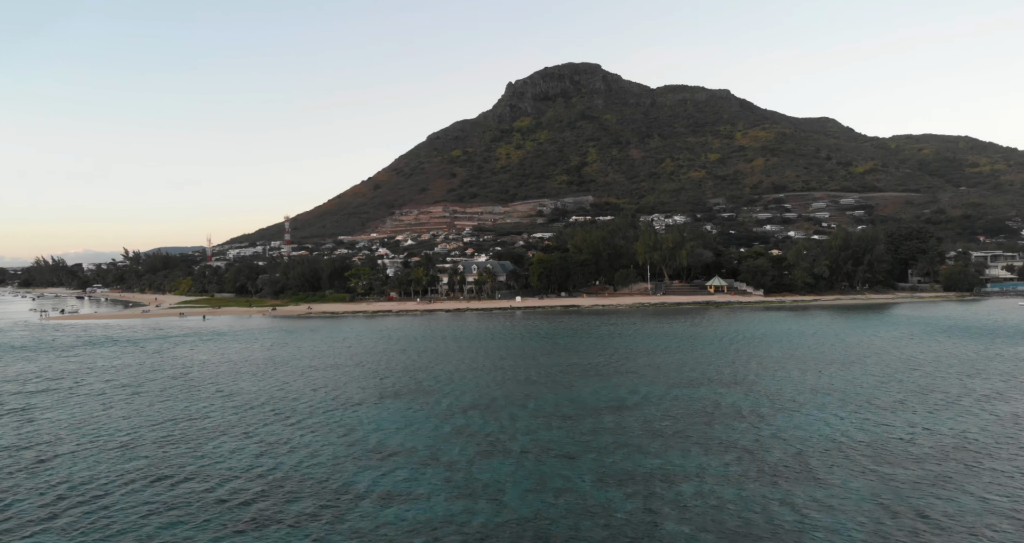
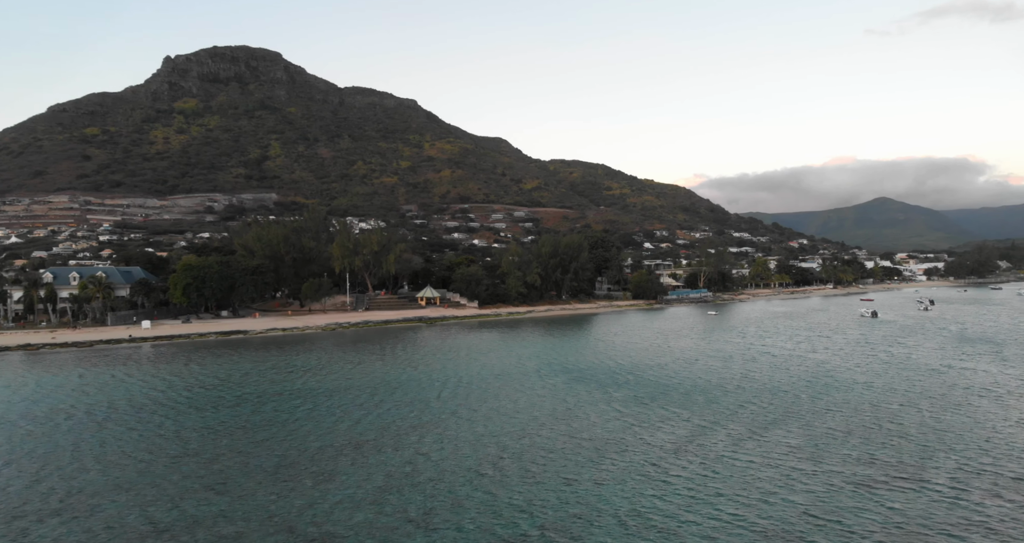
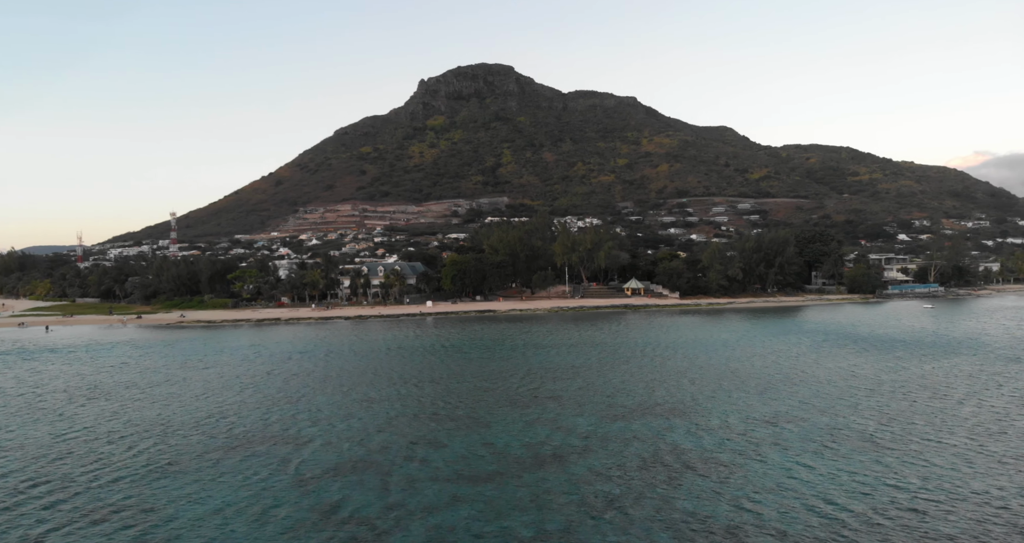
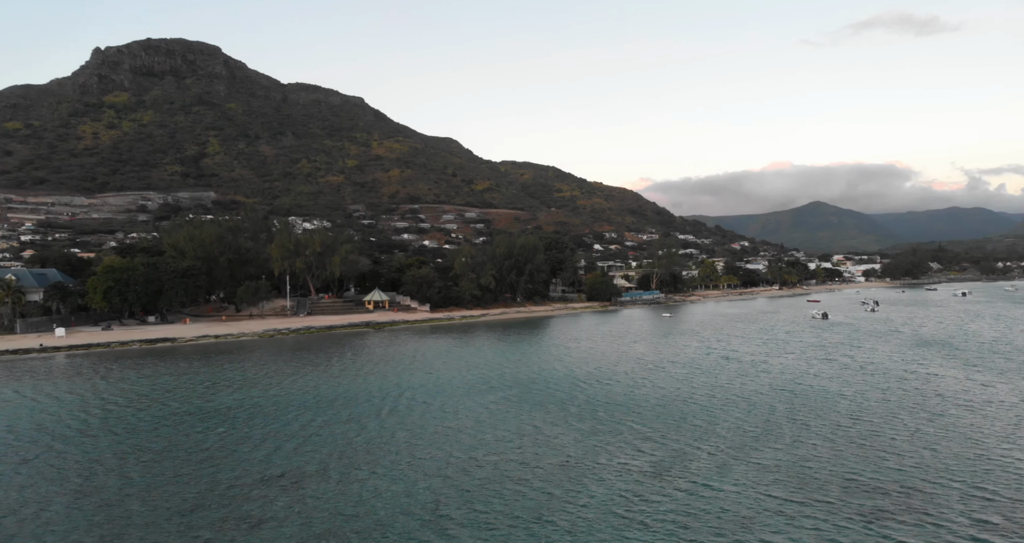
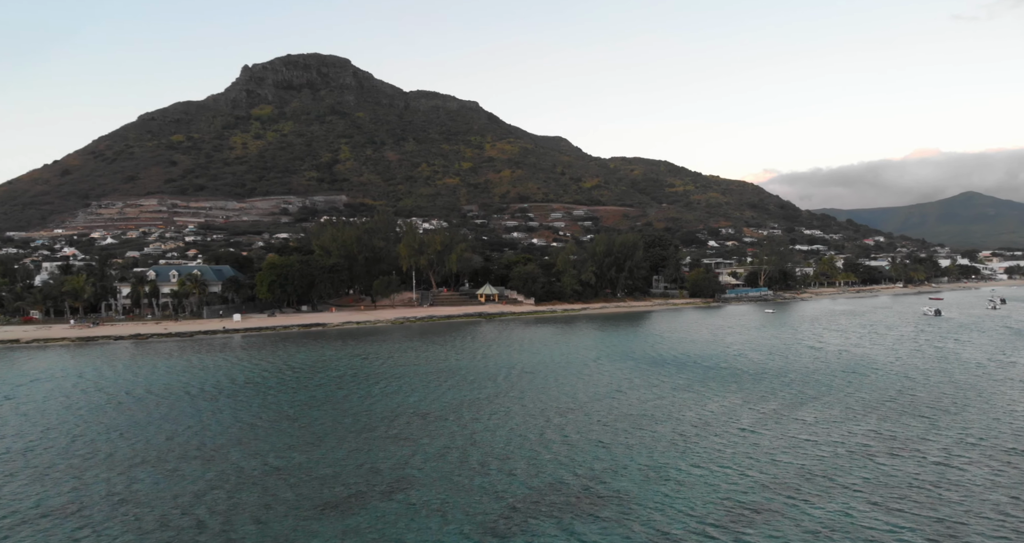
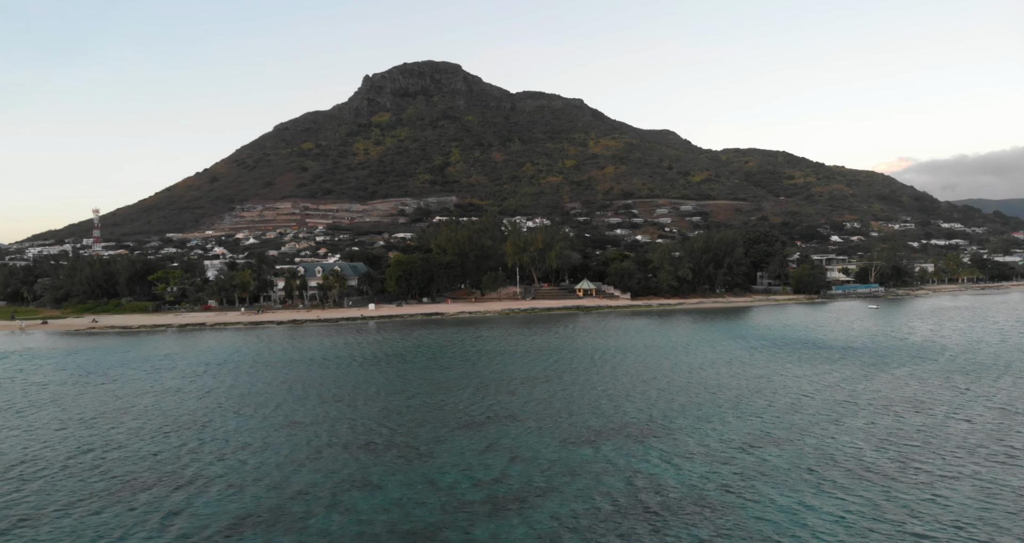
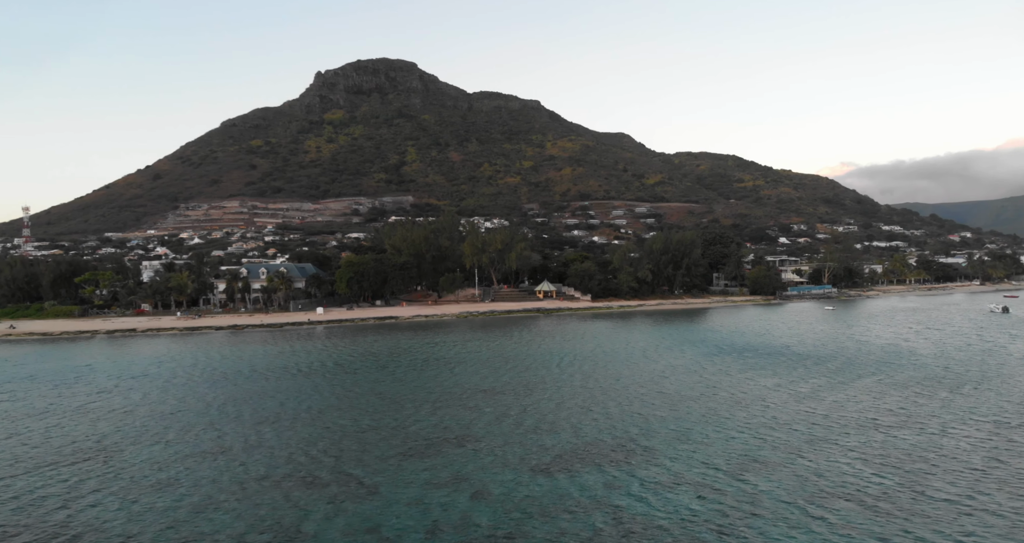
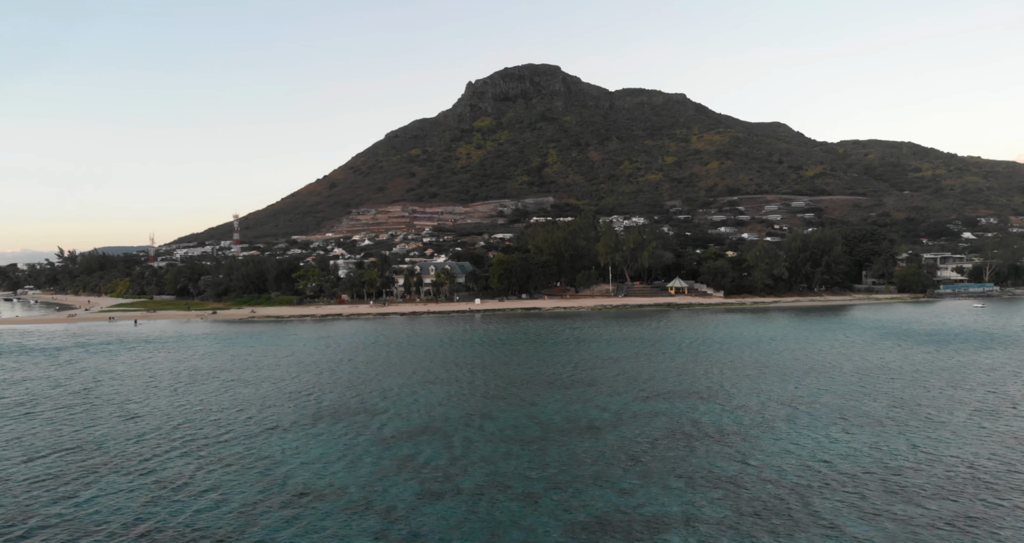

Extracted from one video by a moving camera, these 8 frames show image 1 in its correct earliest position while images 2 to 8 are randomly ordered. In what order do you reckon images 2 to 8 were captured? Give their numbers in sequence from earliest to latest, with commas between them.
8, 3, 6, 7, 5, 2, 4
